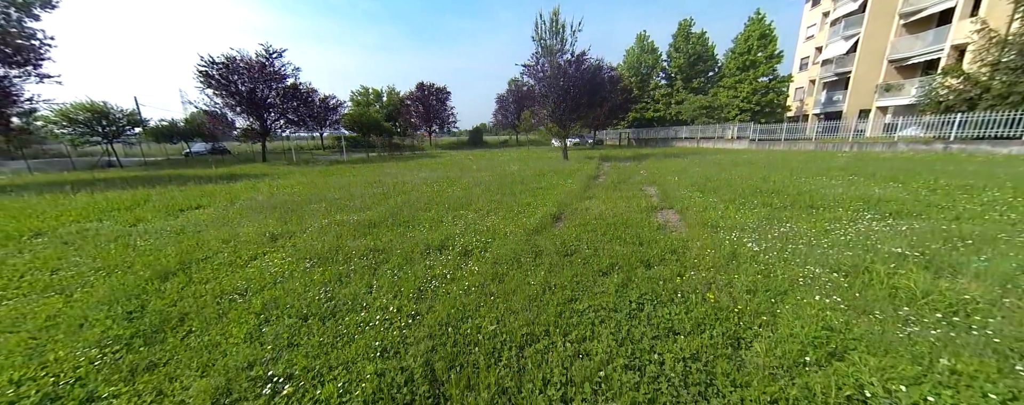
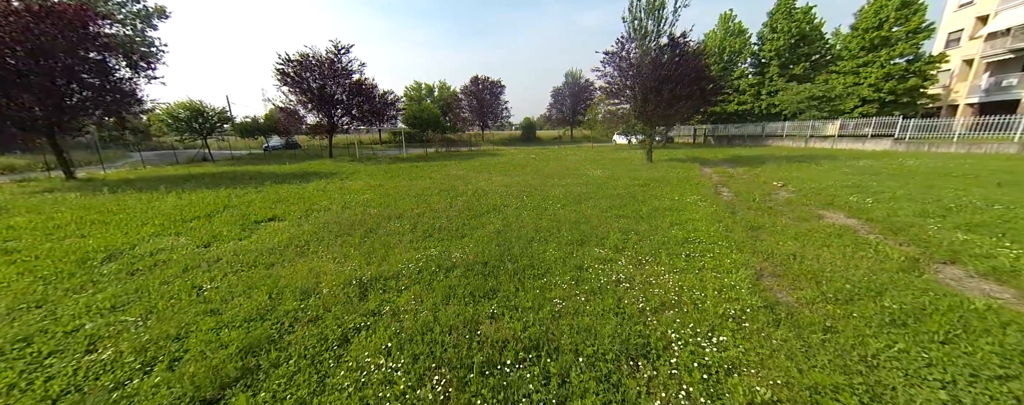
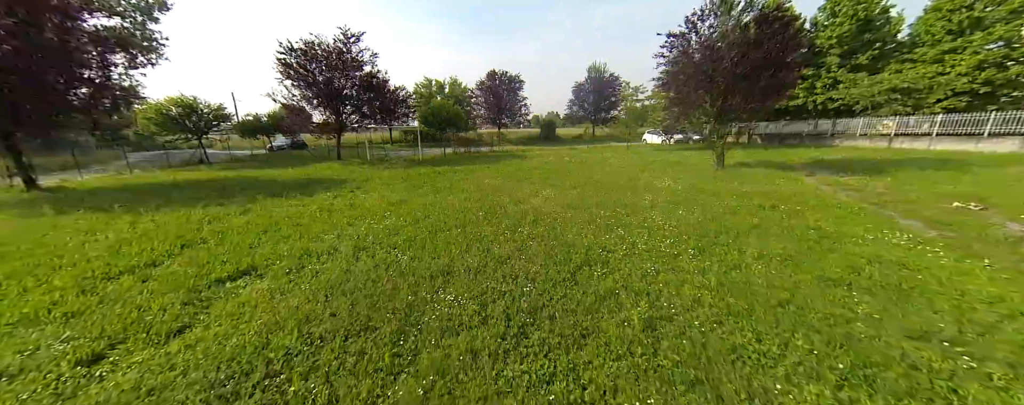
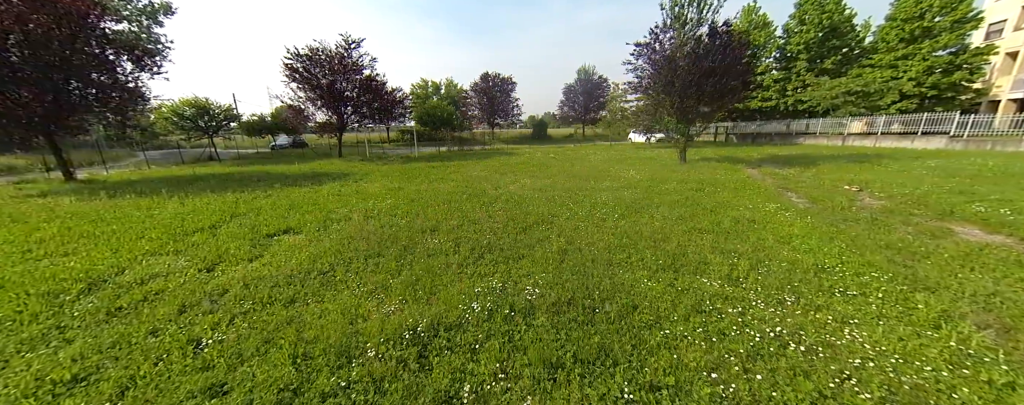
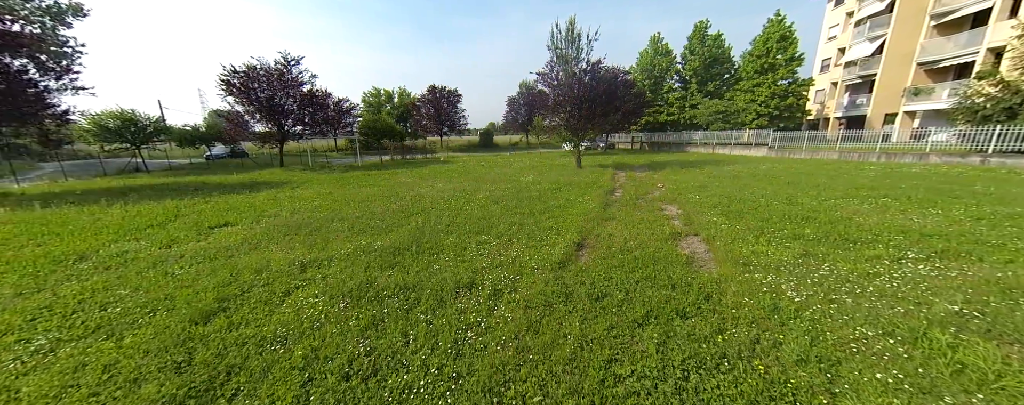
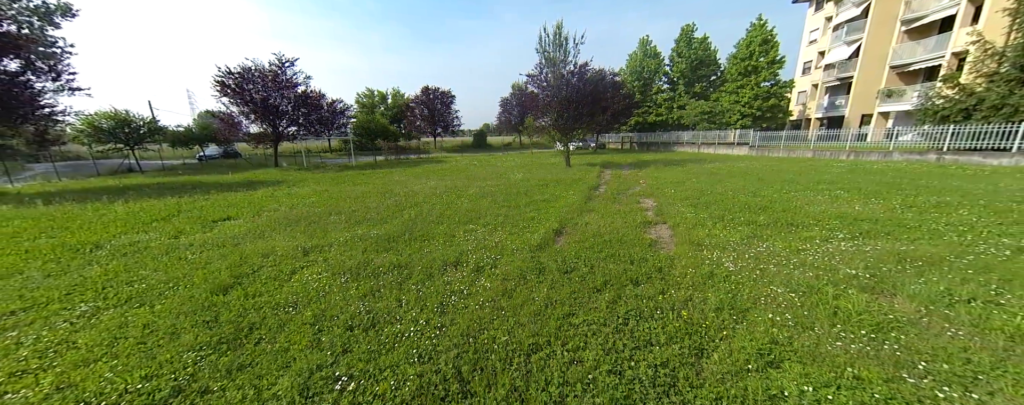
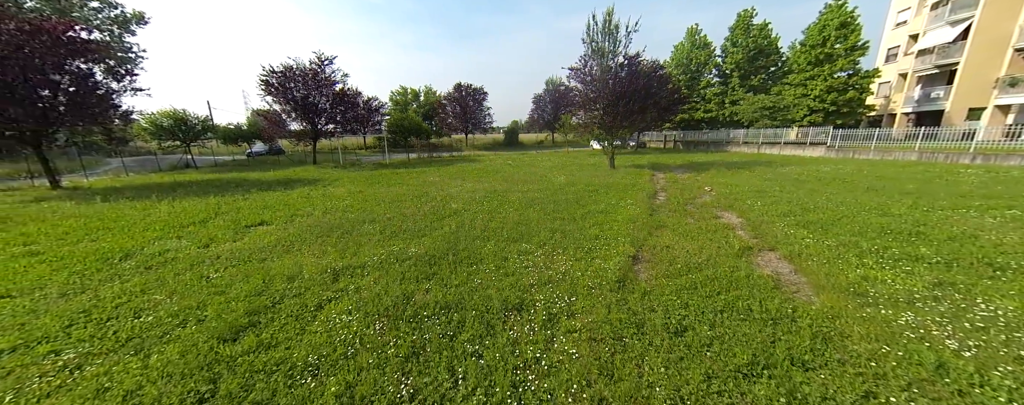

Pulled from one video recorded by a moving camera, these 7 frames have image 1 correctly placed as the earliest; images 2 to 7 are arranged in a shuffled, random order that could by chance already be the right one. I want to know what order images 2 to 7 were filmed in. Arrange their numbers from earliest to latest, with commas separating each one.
6, 5, 7, 2, 4, 3
